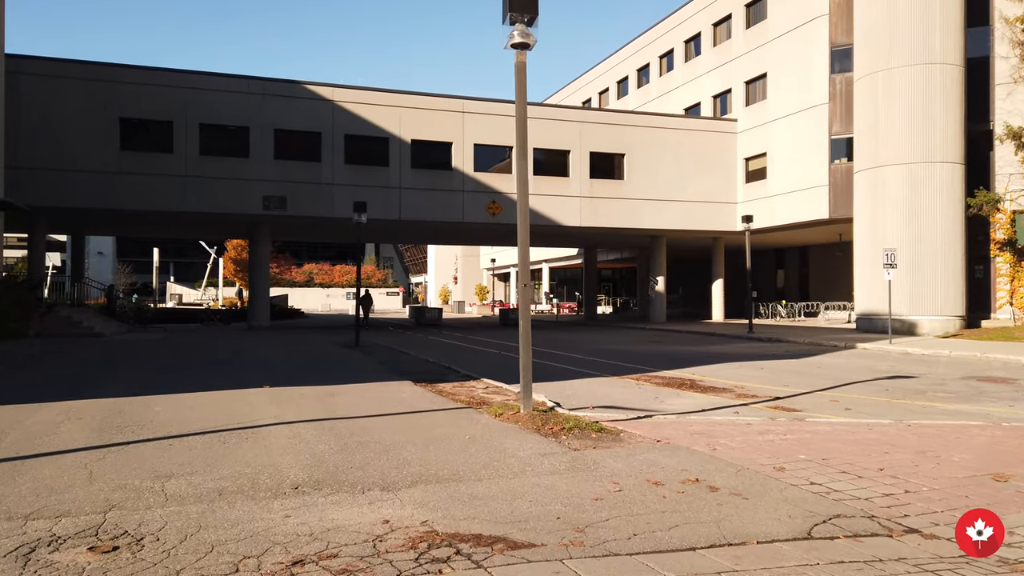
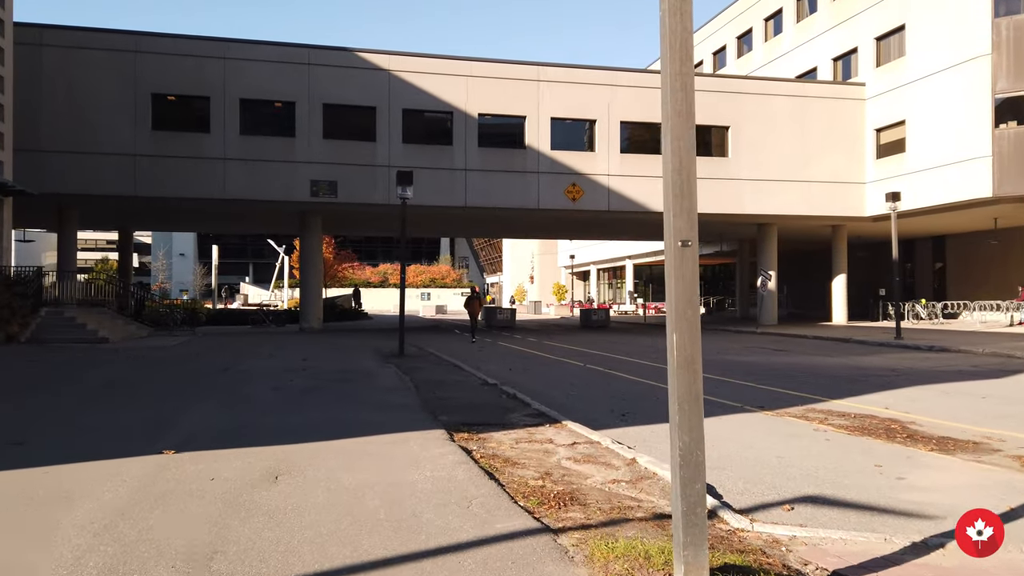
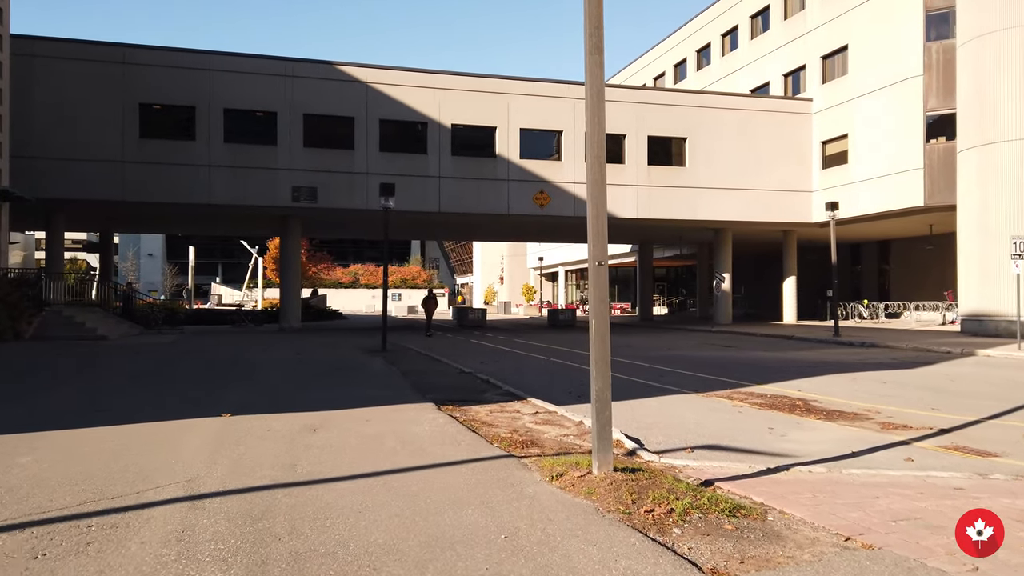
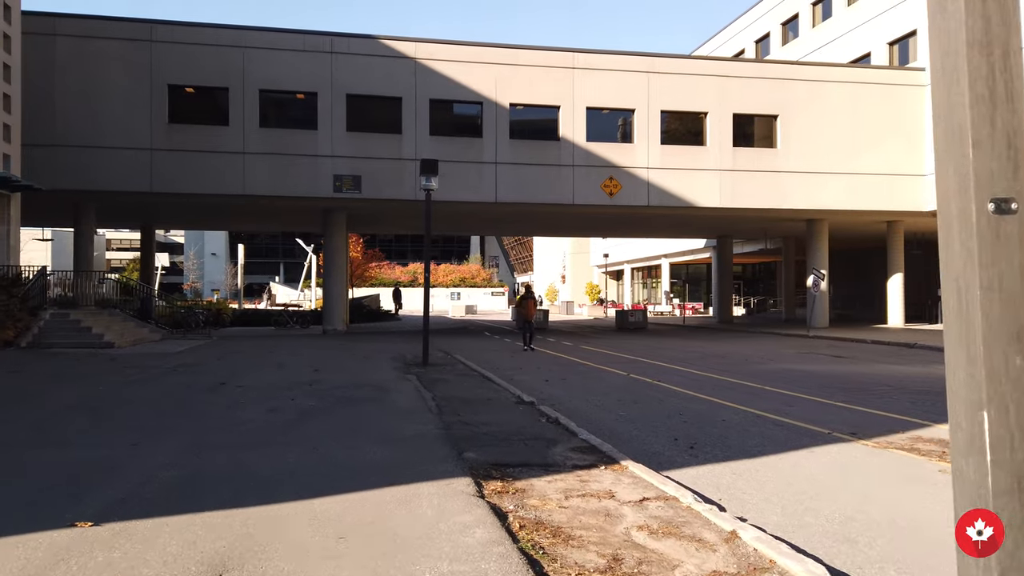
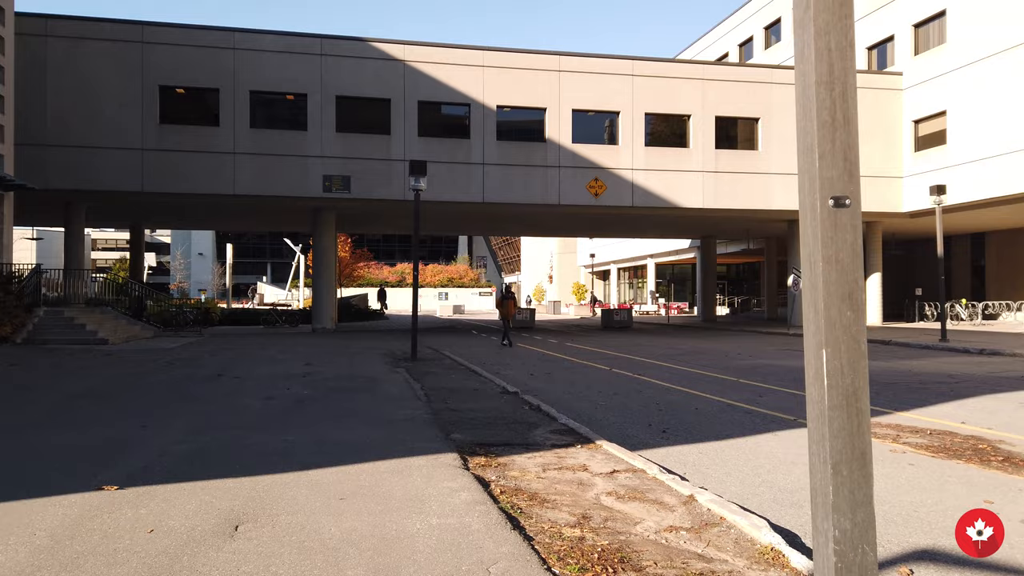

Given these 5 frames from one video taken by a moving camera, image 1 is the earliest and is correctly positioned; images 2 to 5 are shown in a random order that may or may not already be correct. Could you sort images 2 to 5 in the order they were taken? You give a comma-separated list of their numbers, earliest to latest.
3, 2, 5, 4
